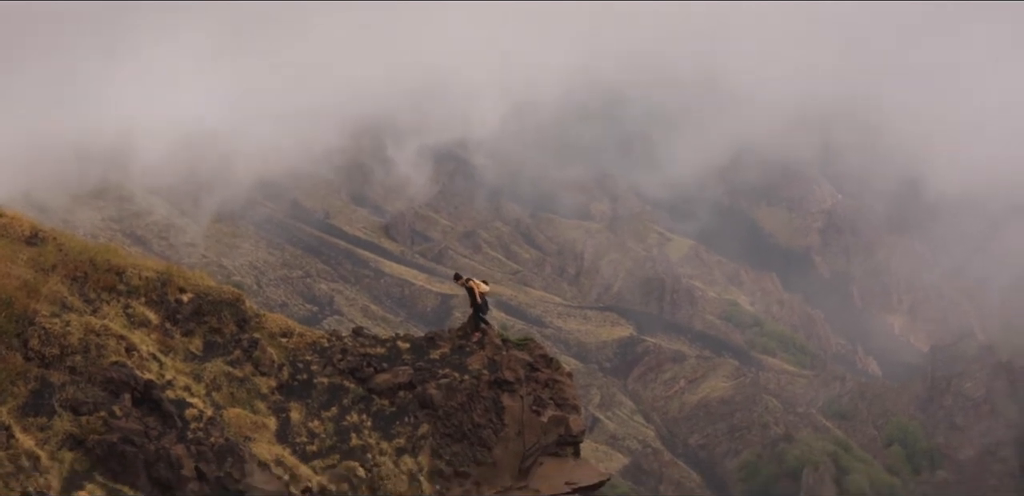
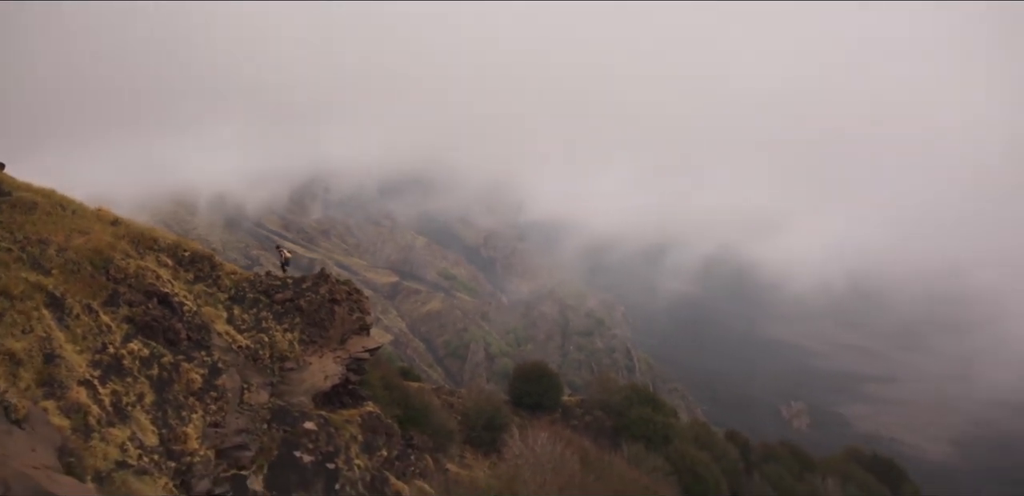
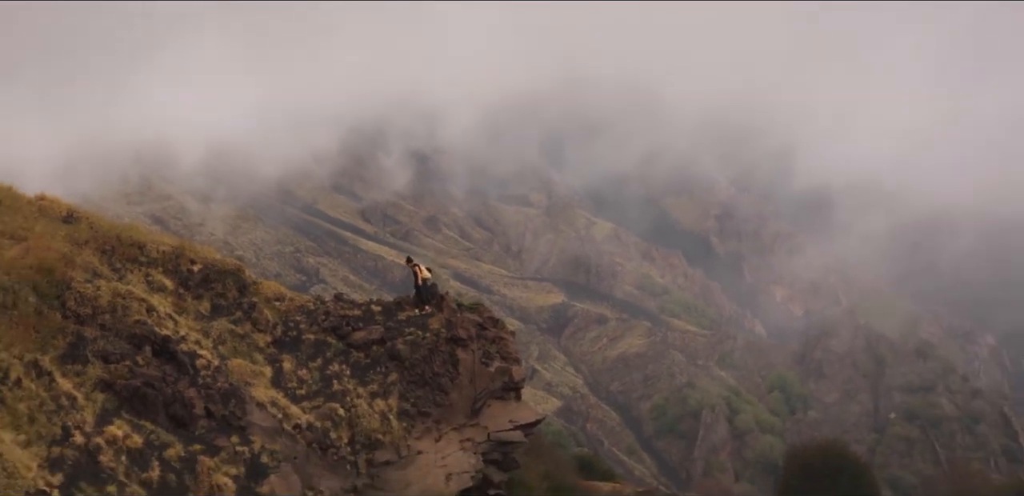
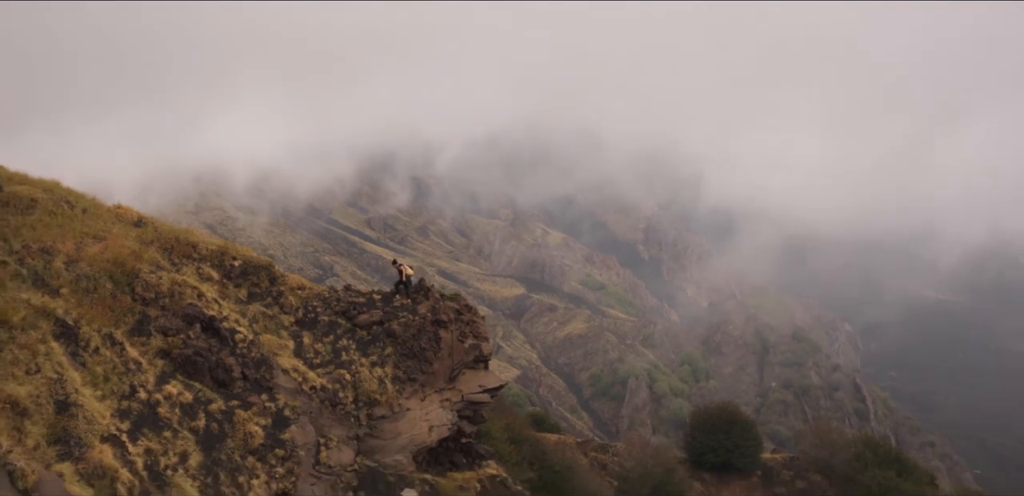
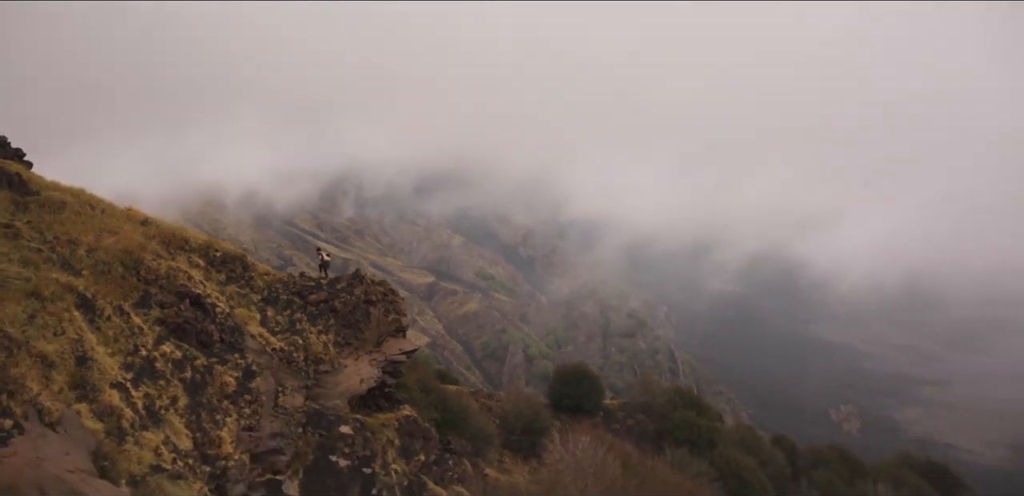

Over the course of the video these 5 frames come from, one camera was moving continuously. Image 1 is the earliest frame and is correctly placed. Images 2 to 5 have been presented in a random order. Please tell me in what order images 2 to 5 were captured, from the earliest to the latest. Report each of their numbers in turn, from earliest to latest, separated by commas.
3, 4, 5, 2
